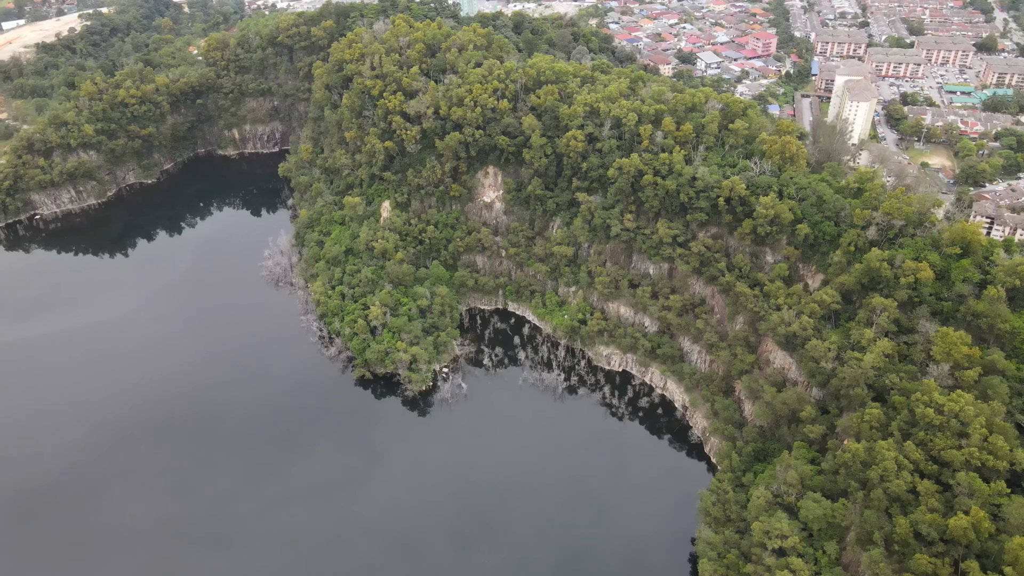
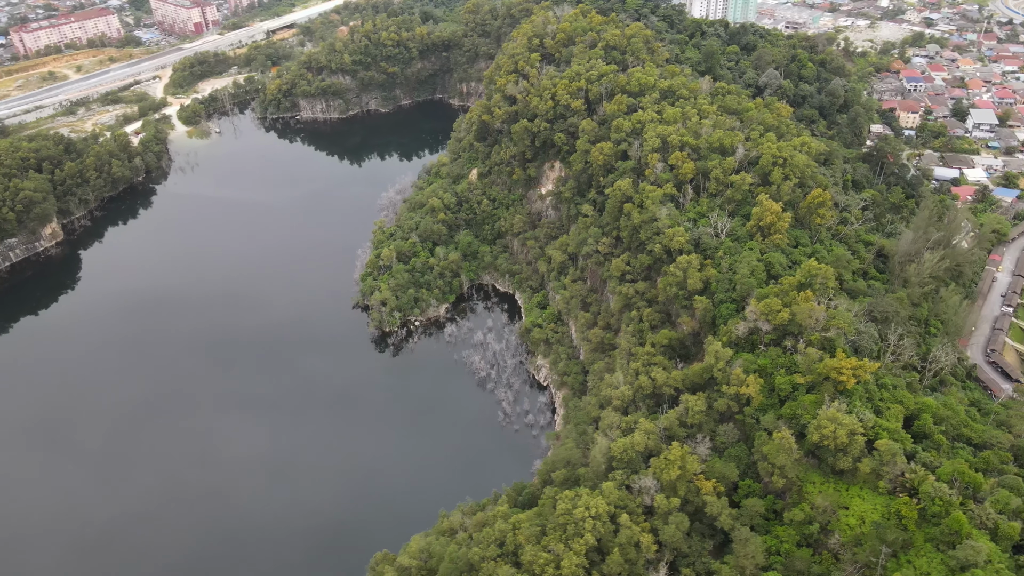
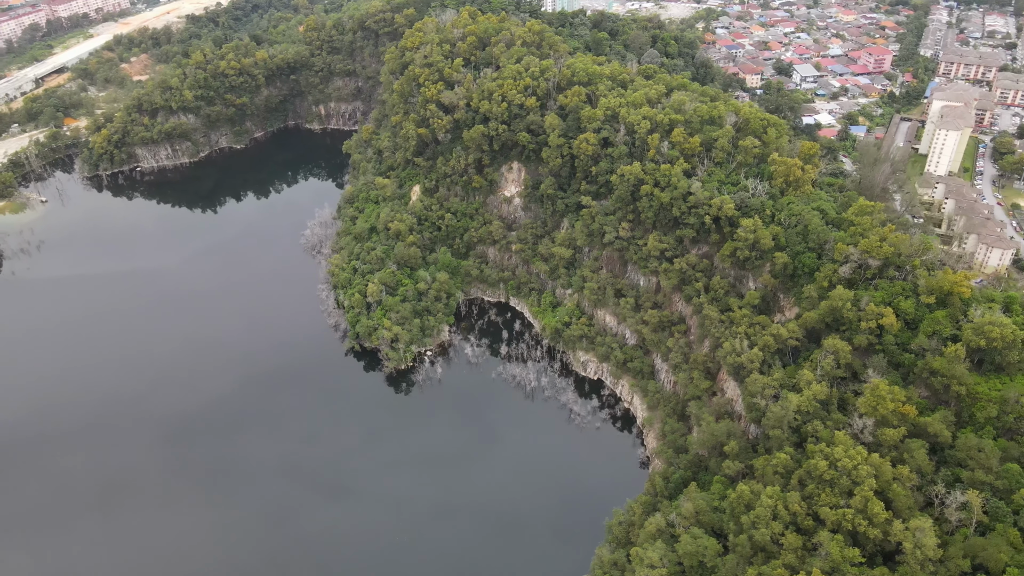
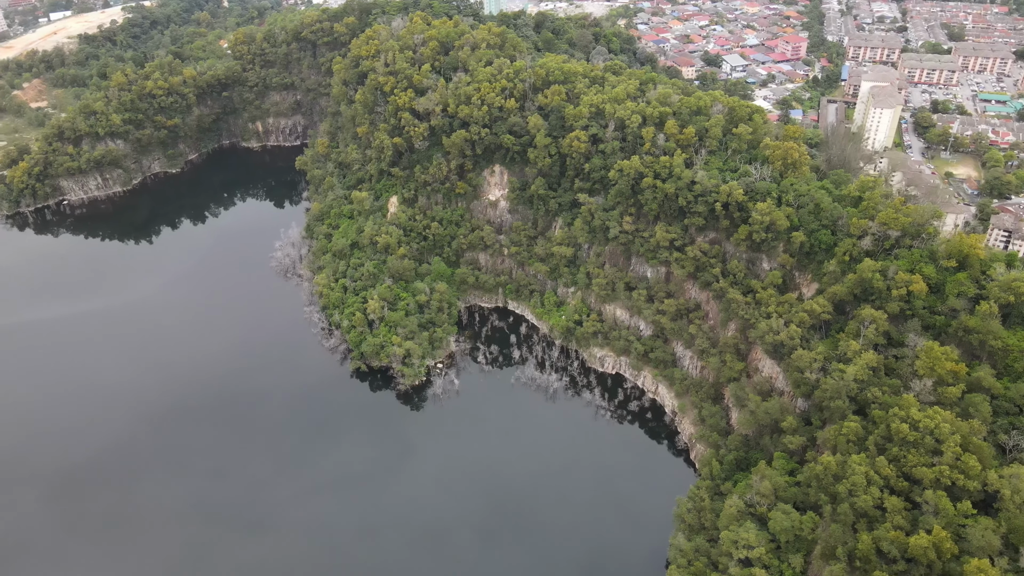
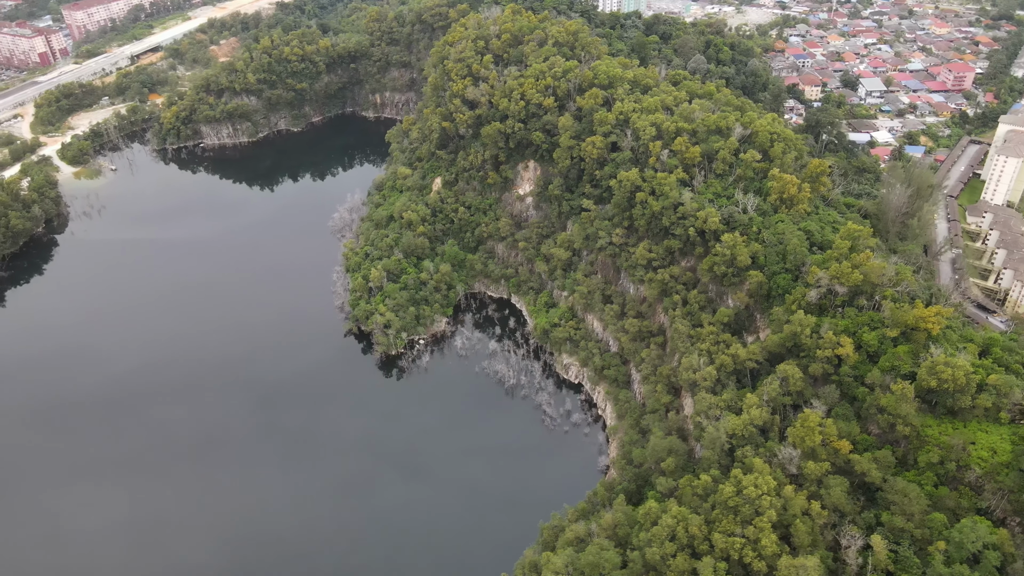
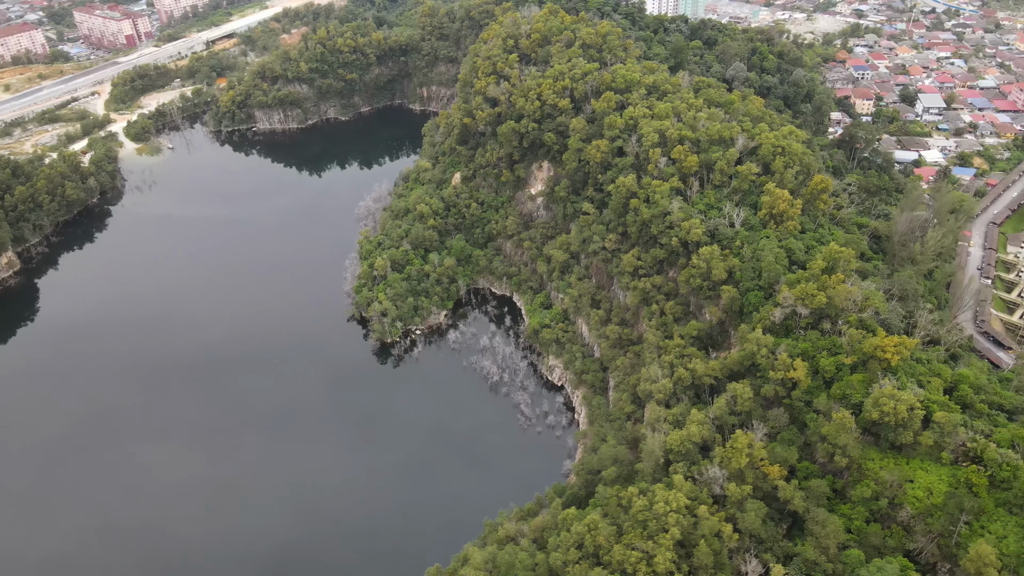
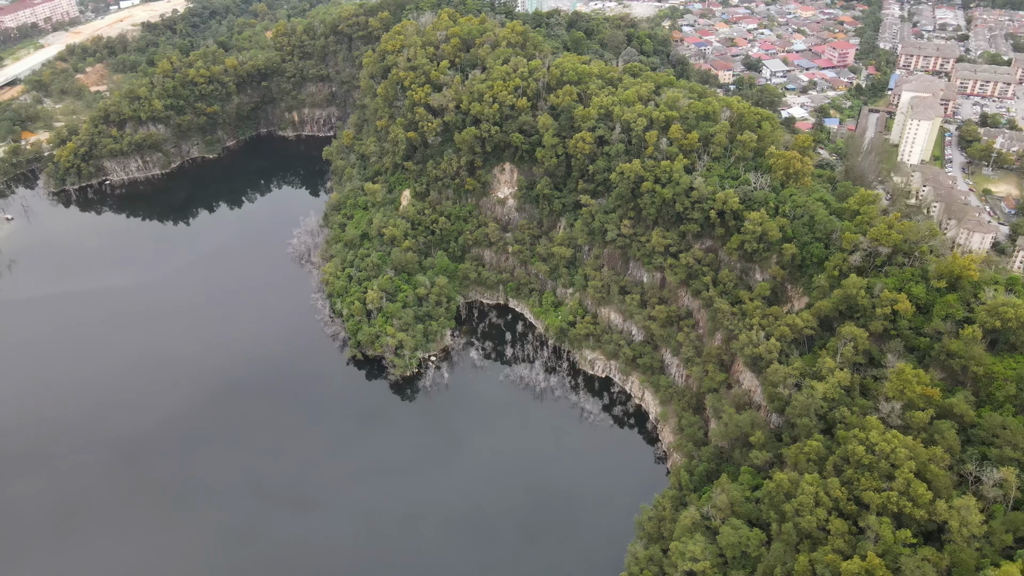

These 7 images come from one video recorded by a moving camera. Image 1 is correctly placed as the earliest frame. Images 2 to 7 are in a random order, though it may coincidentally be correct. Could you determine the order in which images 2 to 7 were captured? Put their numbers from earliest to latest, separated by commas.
4, 7, 3, 5, 6, 2
